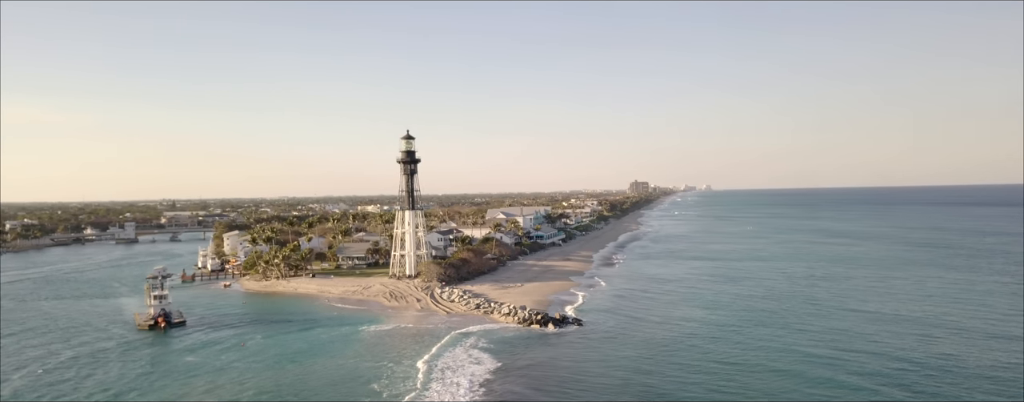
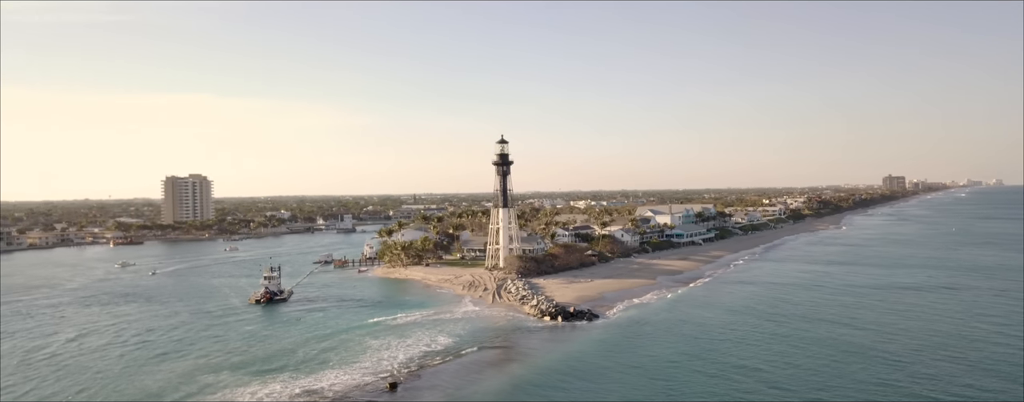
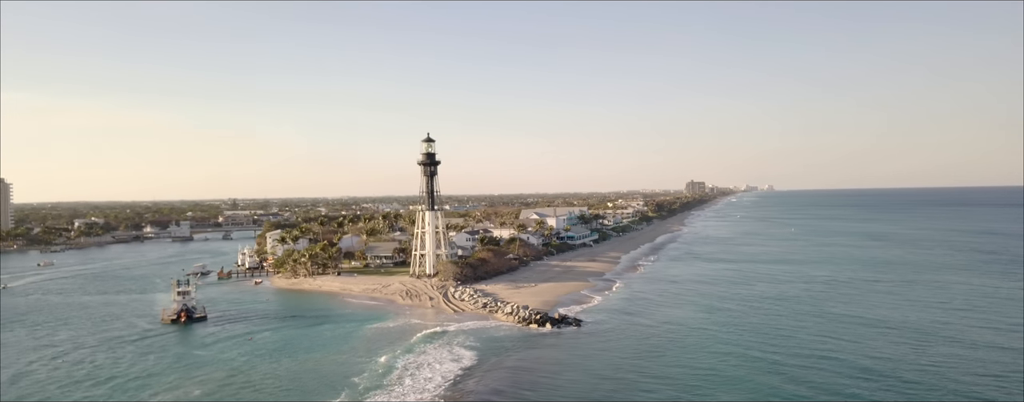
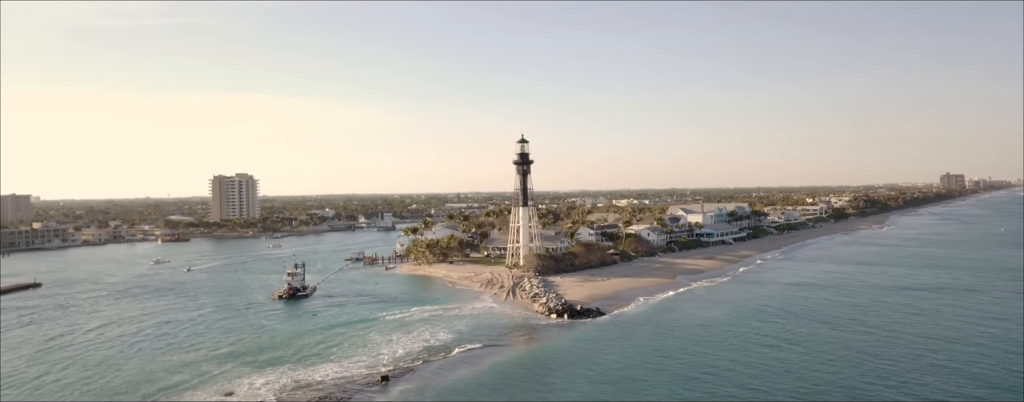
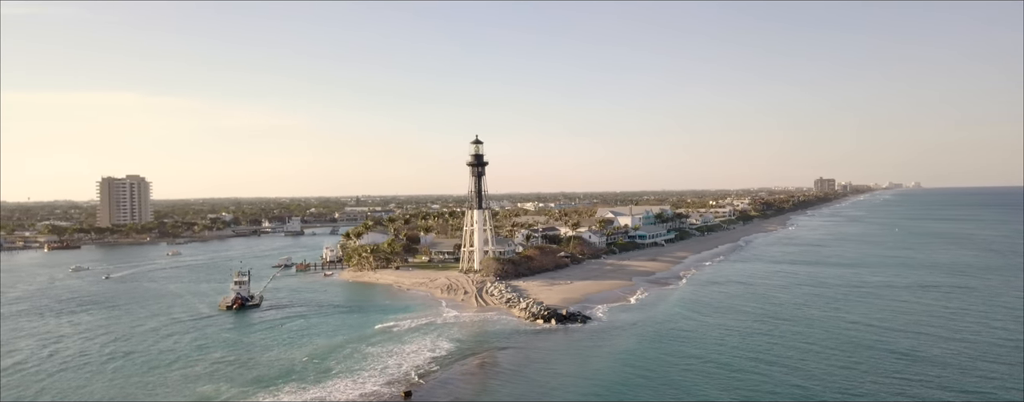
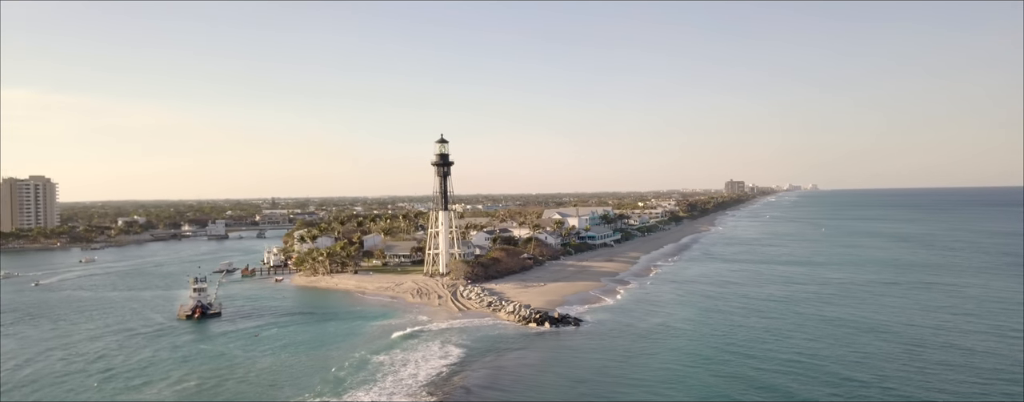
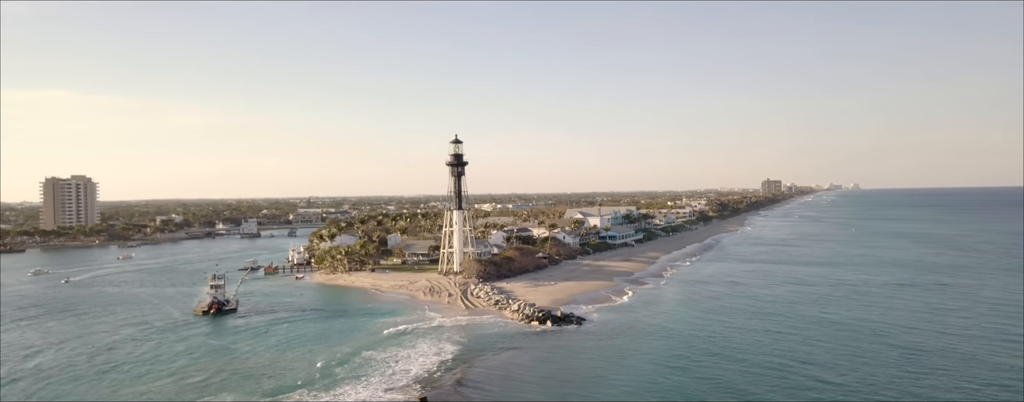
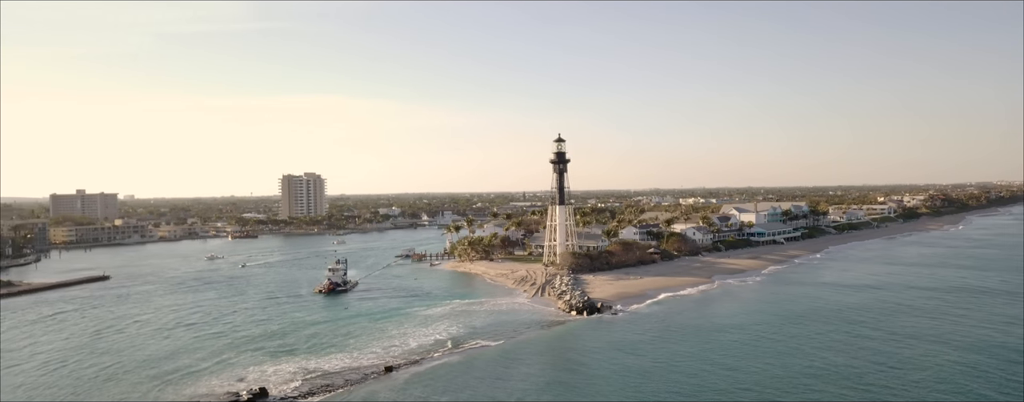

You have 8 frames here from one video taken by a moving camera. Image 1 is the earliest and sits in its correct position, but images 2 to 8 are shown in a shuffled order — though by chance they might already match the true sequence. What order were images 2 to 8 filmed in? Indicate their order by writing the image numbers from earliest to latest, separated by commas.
3, 6, 7, 5, 2, 4, 8
